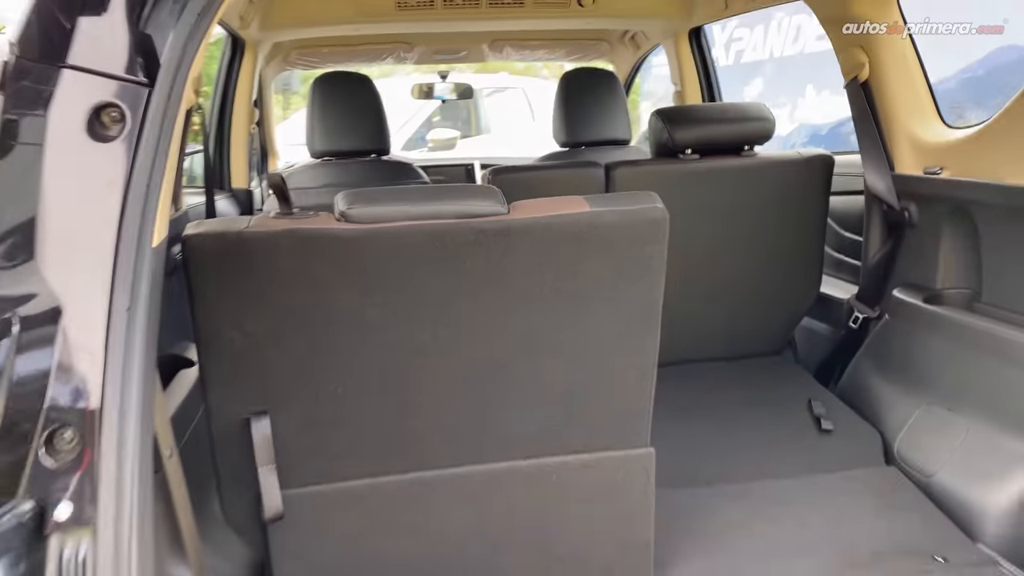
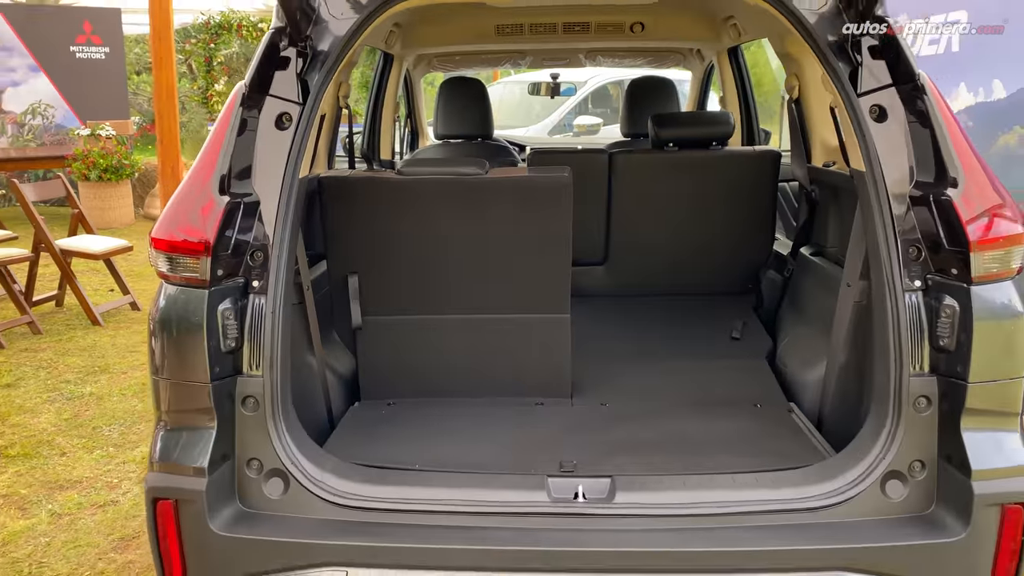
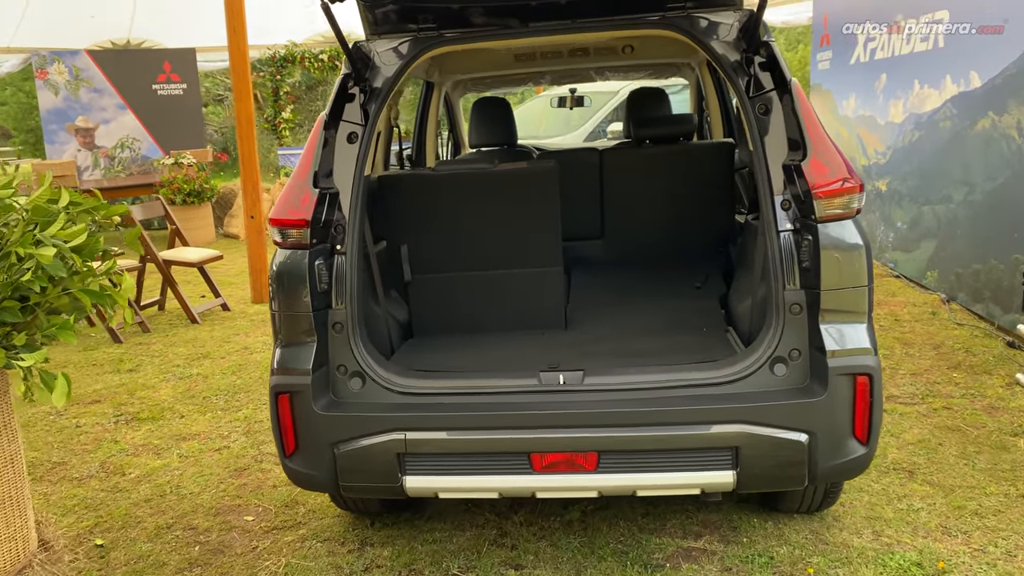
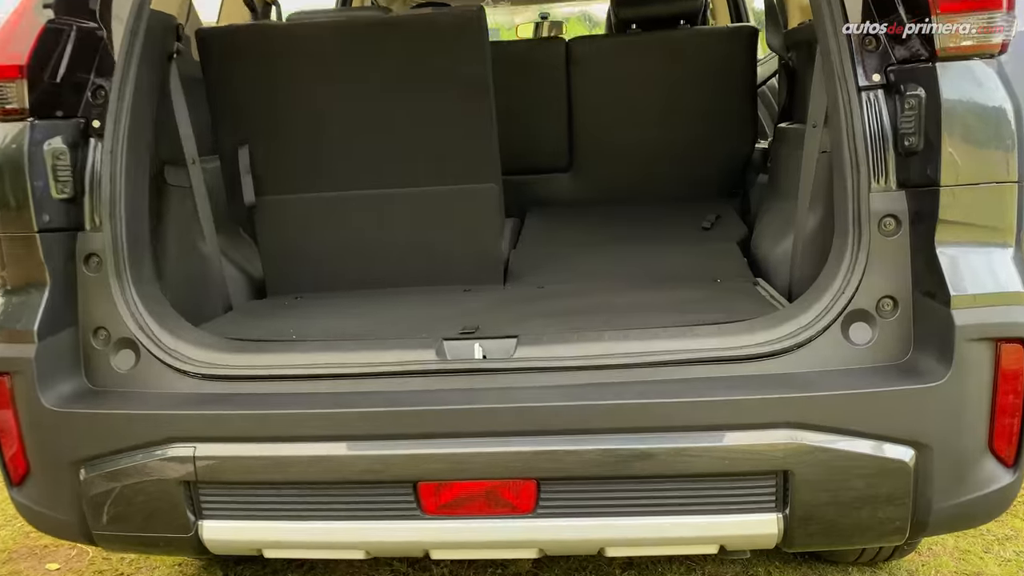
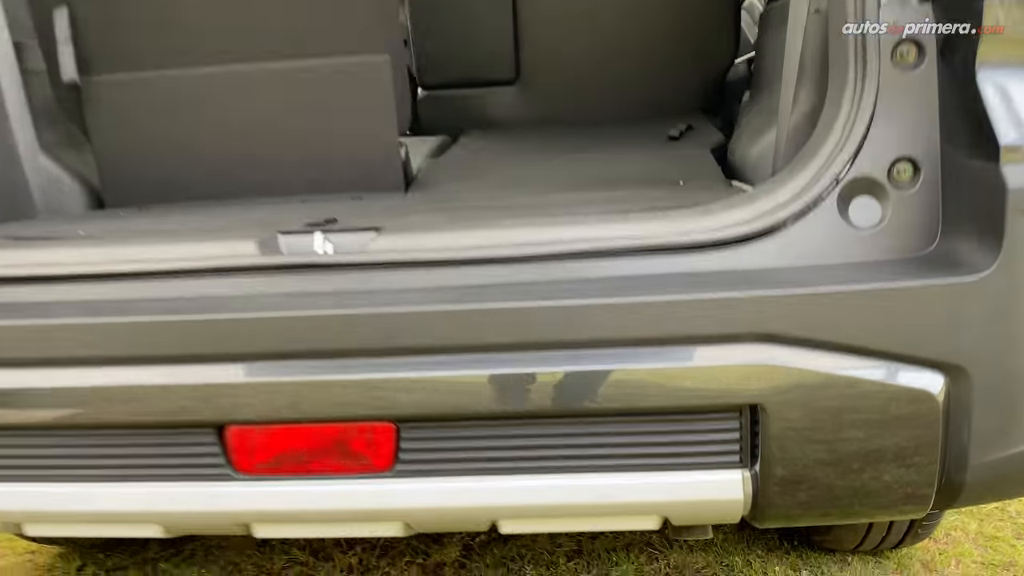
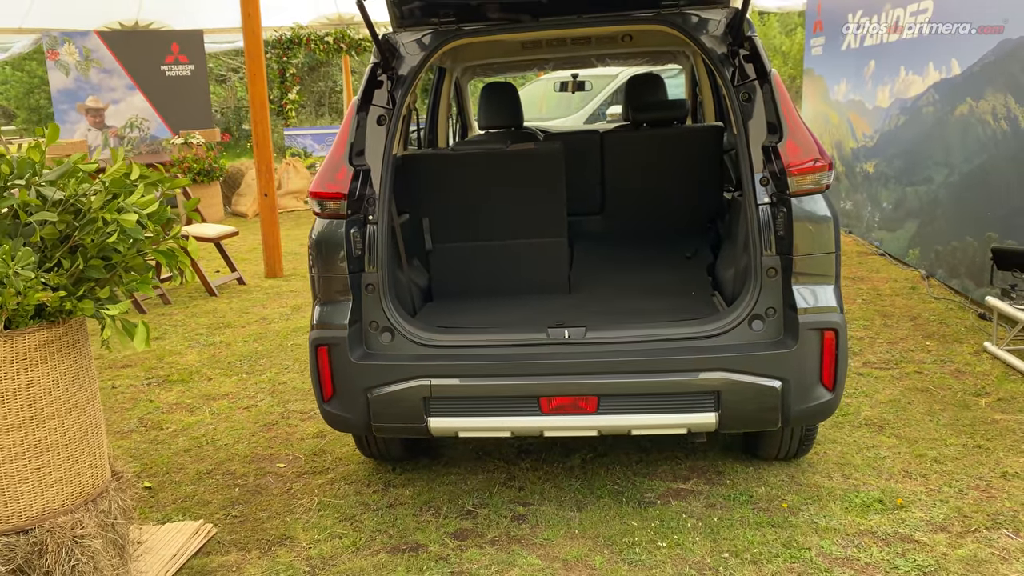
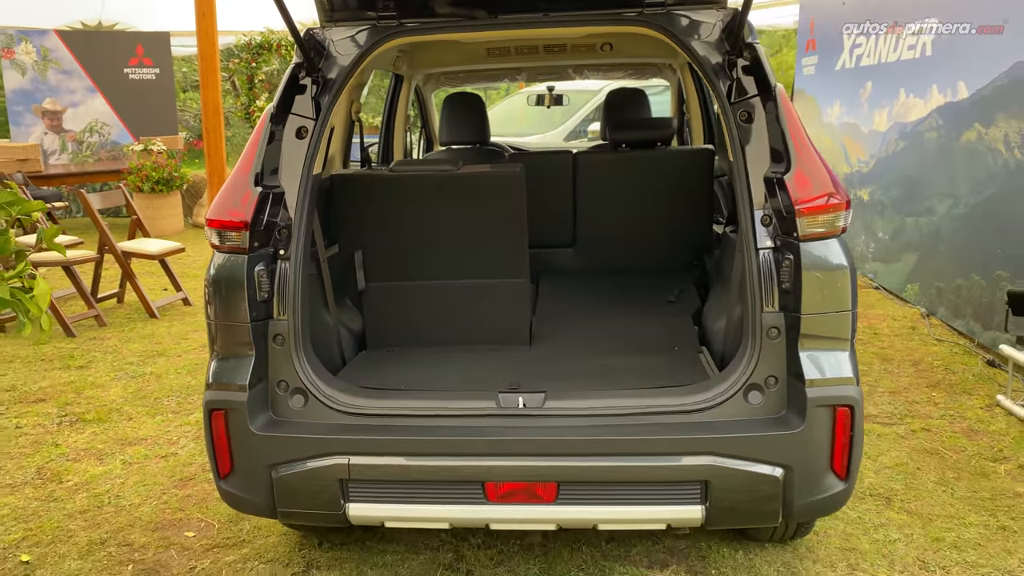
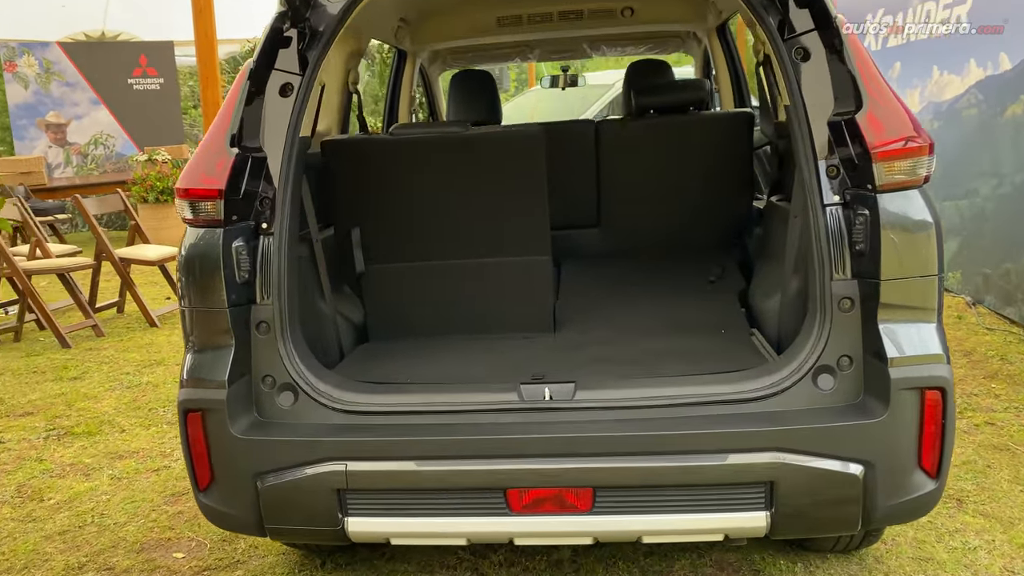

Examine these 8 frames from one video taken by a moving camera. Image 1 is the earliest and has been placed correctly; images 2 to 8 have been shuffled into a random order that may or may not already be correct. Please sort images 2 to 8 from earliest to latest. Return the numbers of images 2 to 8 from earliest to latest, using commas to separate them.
2, 7, 6, 3, 8, 4, 5
